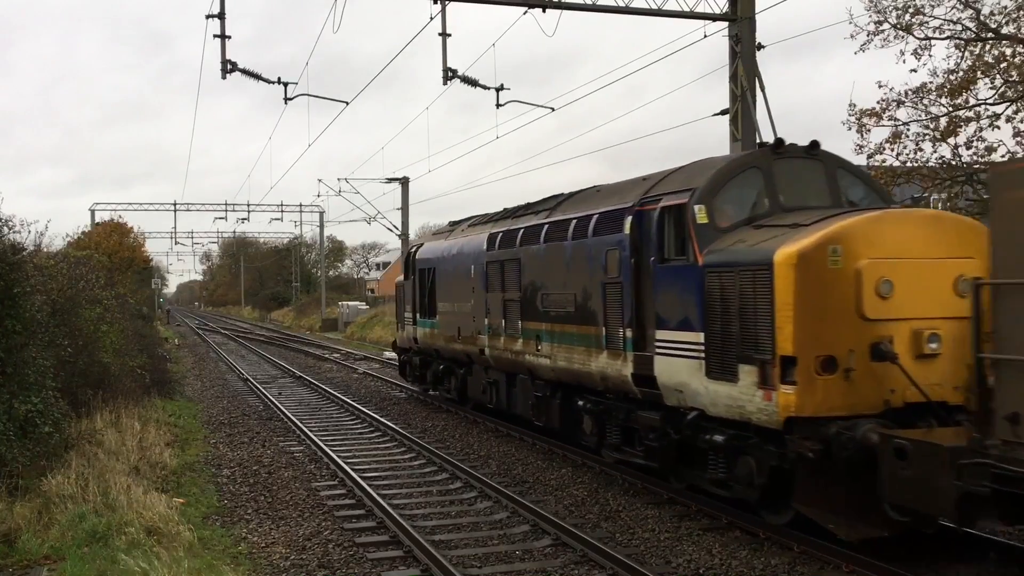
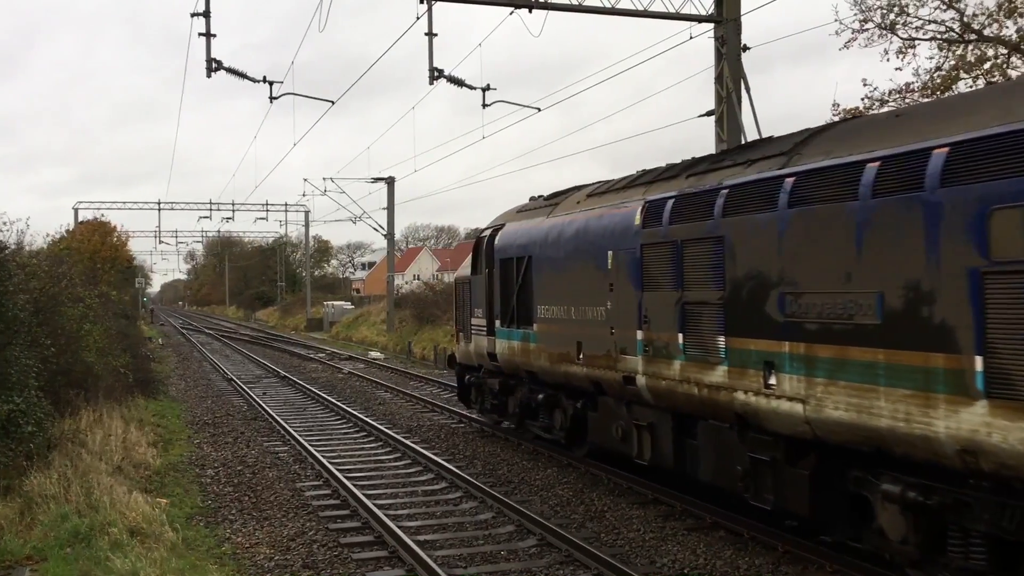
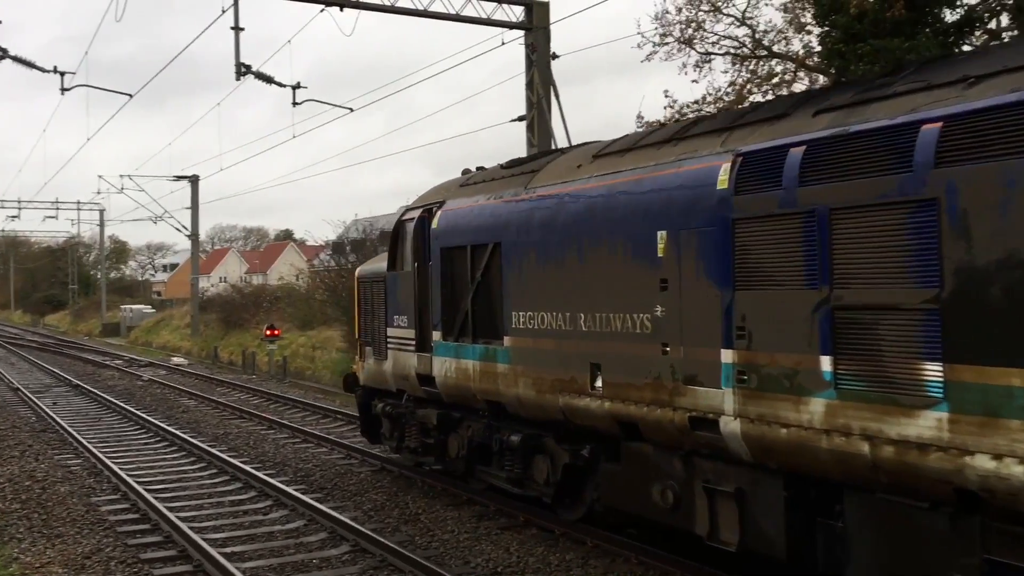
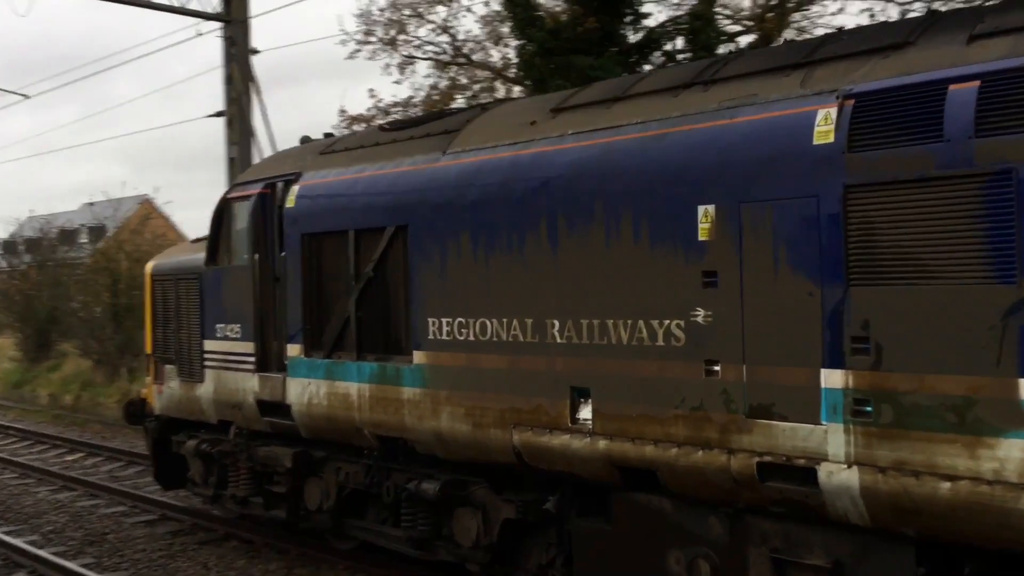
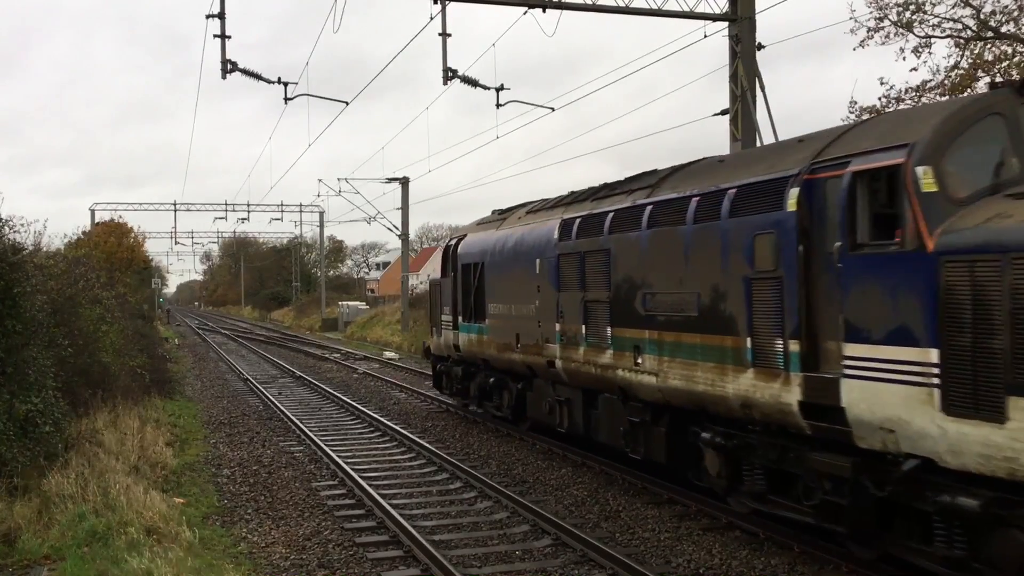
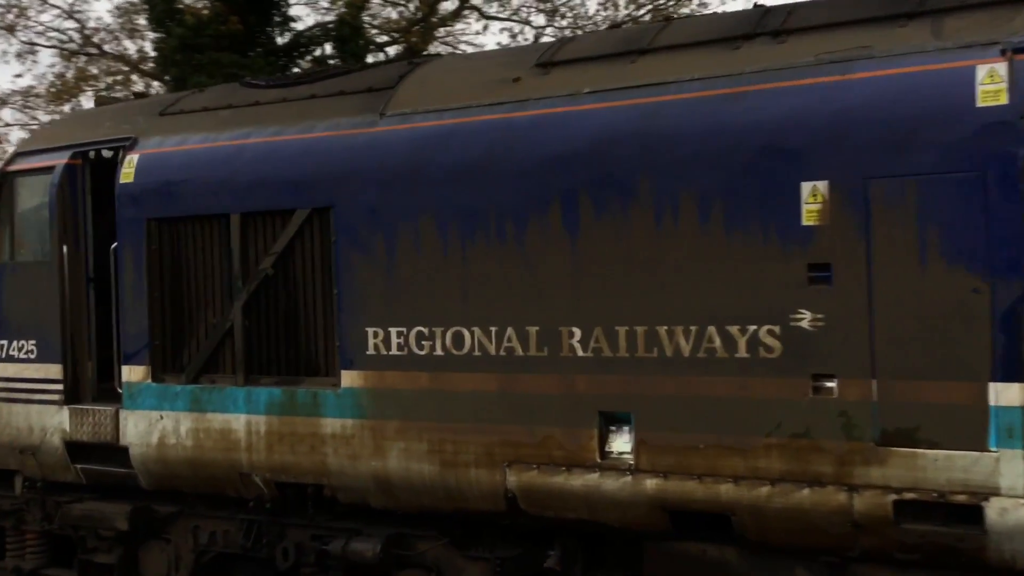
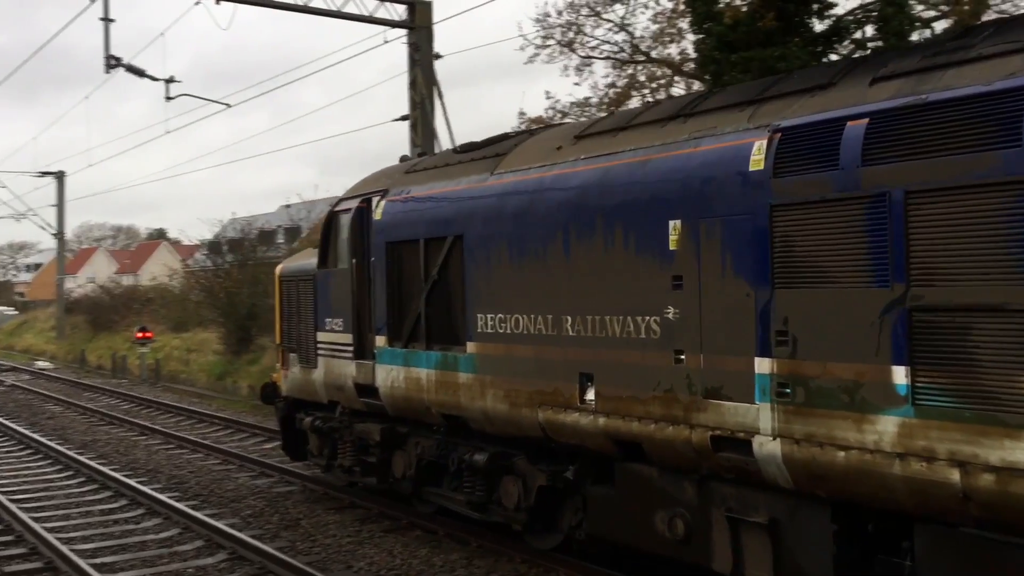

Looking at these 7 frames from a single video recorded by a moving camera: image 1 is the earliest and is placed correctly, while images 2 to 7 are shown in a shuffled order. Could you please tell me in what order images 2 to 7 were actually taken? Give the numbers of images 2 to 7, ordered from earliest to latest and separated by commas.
5, 2, 3, 7, 4, 6
